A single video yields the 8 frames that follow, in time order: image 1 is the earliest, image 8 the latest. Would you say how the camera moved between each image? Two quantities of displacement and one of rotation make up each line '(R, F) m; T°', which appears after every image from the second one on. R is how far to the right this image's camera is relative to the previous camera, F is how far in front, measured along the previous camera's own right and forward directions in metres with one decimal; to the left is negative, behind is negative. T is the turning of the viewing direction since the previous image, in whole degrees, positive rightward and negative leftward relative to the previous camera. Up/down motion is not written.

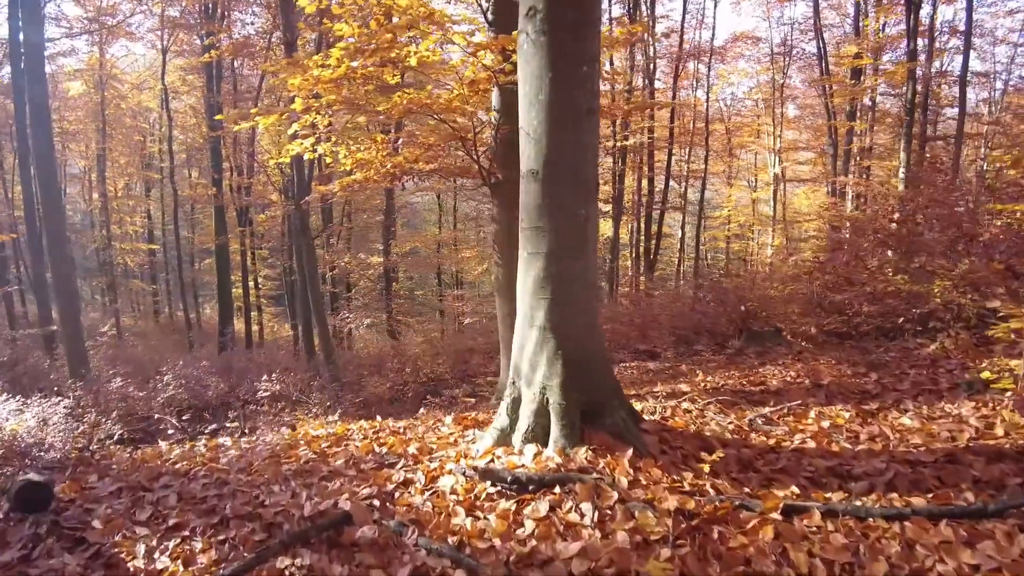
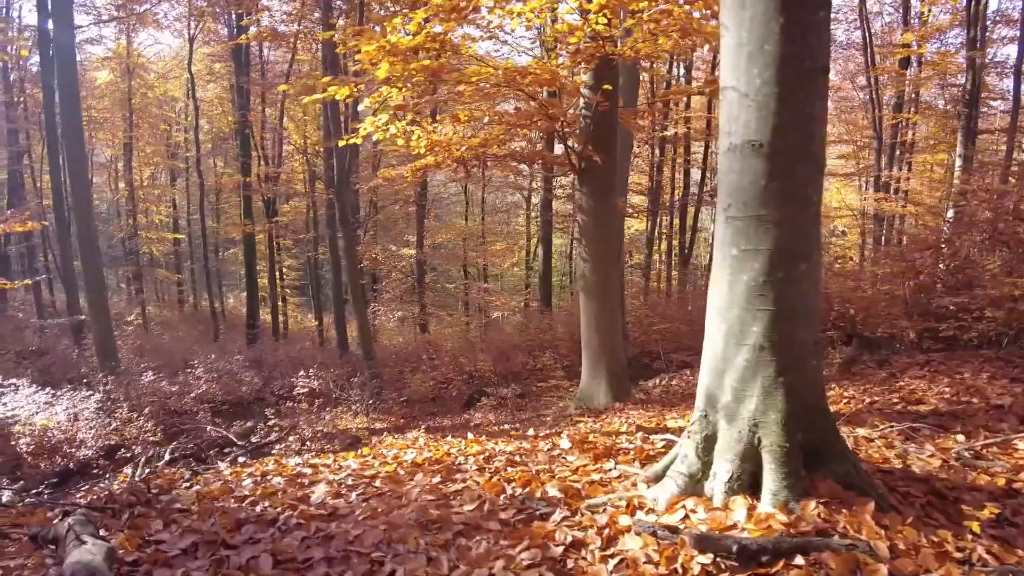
(-0.6, +0.7) m; -1°
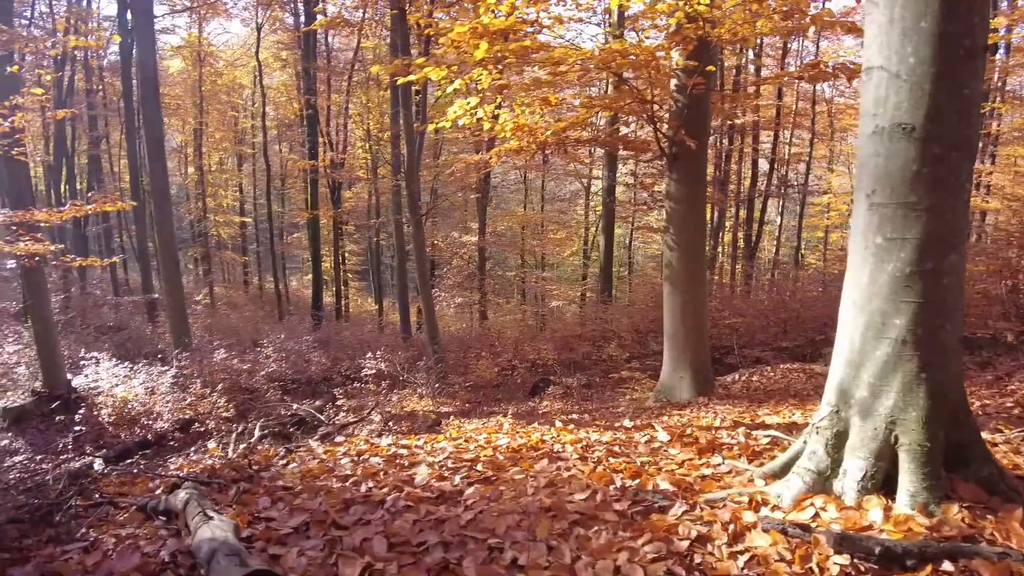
(-0.2, 0.0) m; -4°
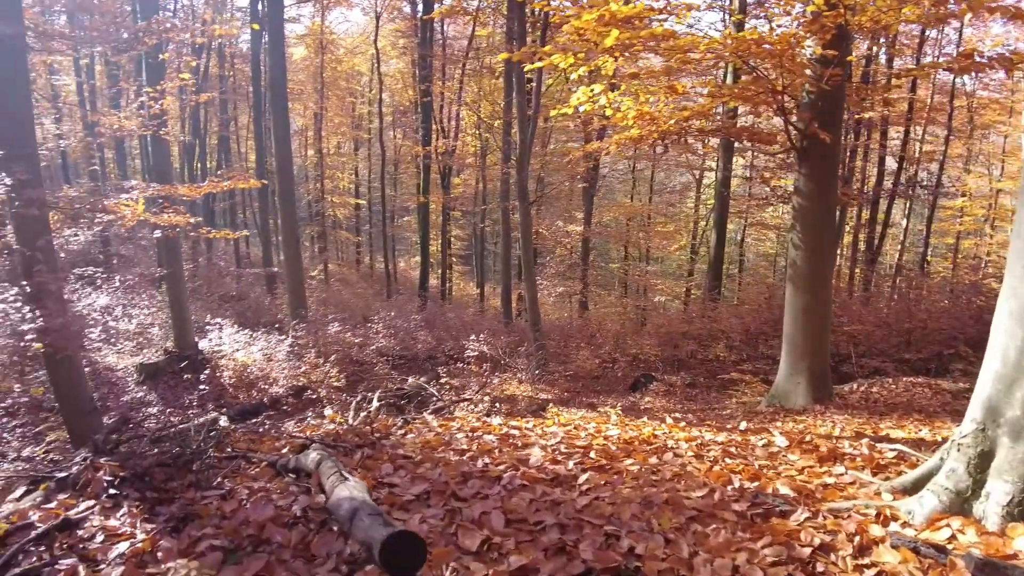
(-0.1, 0.0) m; -8°
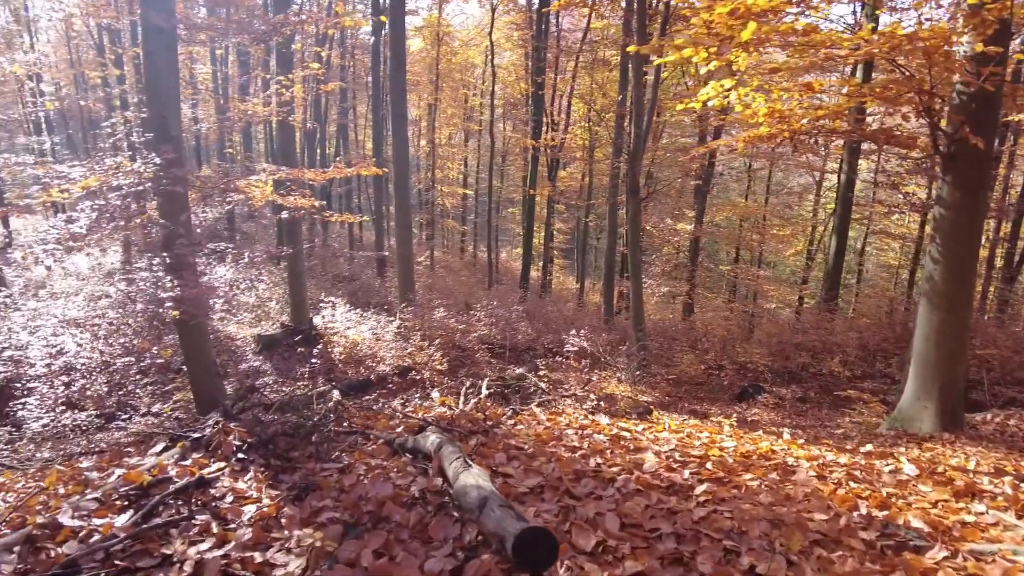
(-0.1, 0.0) m; -8°
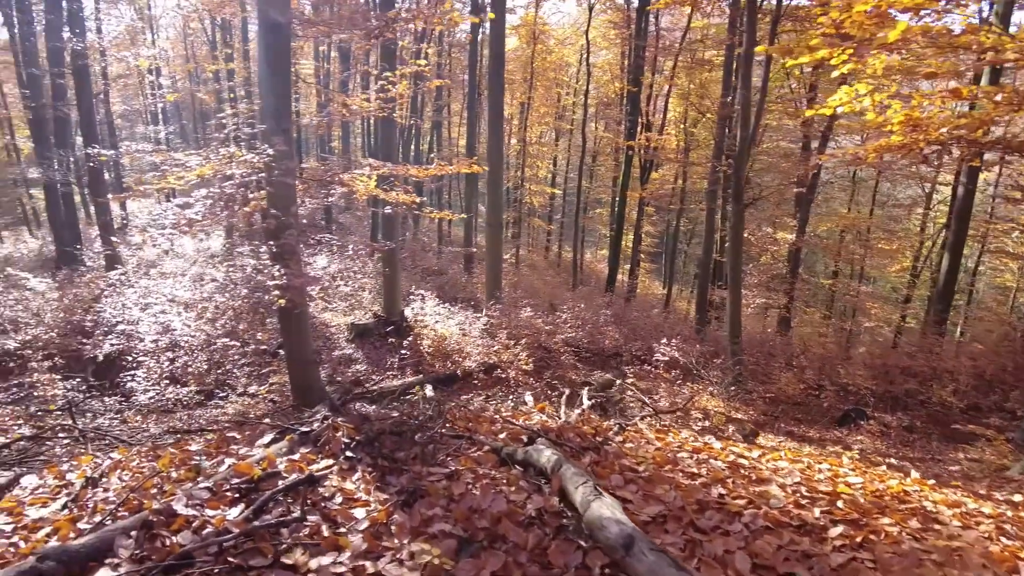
(-0.2, +0.2) m; -7°
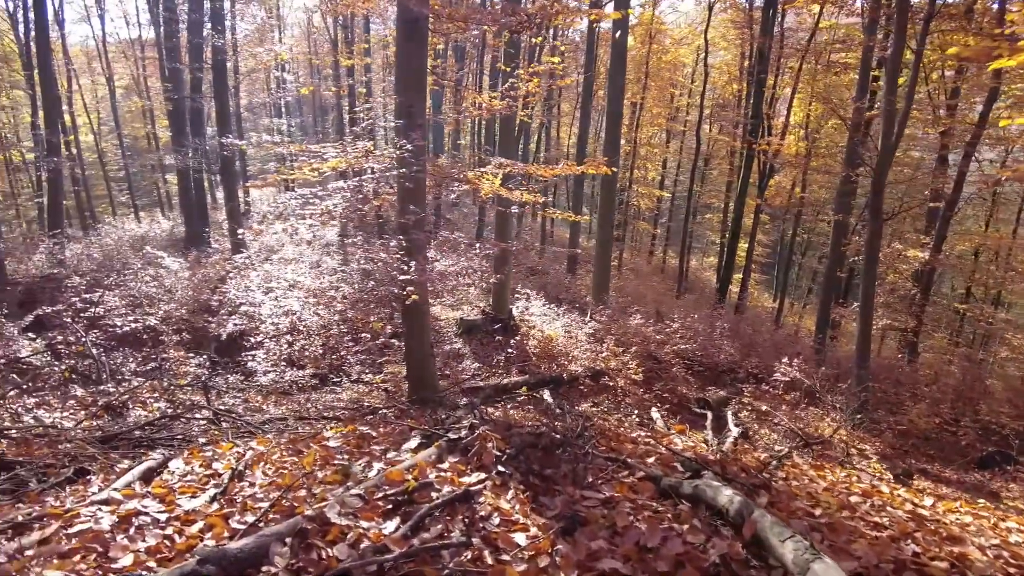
(-0.3, +0.2) m; -8°
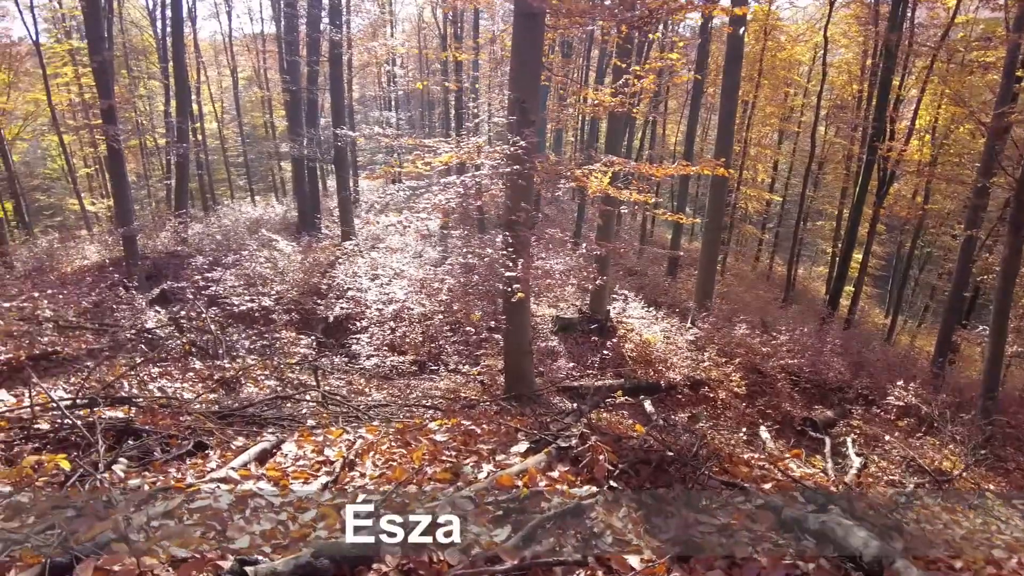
(-0.1, +0.1) m; -8°
